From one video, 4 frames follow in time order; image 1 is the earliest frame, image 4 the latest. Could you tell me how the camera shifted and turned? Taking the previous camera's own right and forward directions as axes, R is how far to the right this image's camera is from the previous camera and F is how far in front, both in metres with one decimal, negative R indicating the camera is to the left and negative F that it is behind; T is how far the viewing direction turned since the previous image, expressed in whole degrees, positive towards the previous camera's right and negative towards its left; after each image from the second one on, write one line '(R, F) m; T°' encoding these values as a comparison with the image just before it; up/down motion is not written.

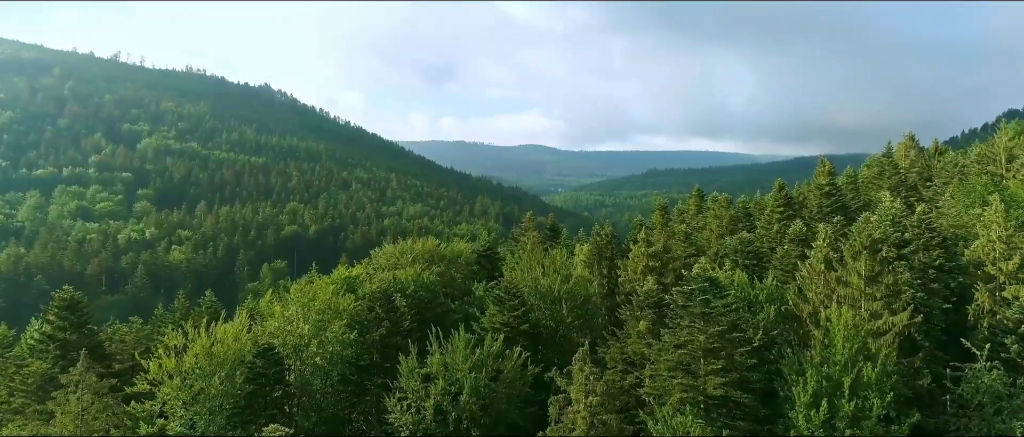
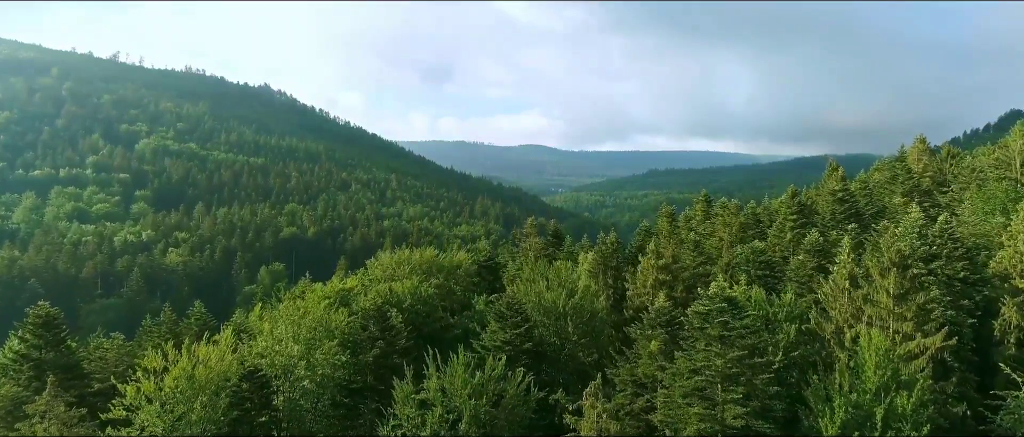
(-0.1, +2.2) m; 0°
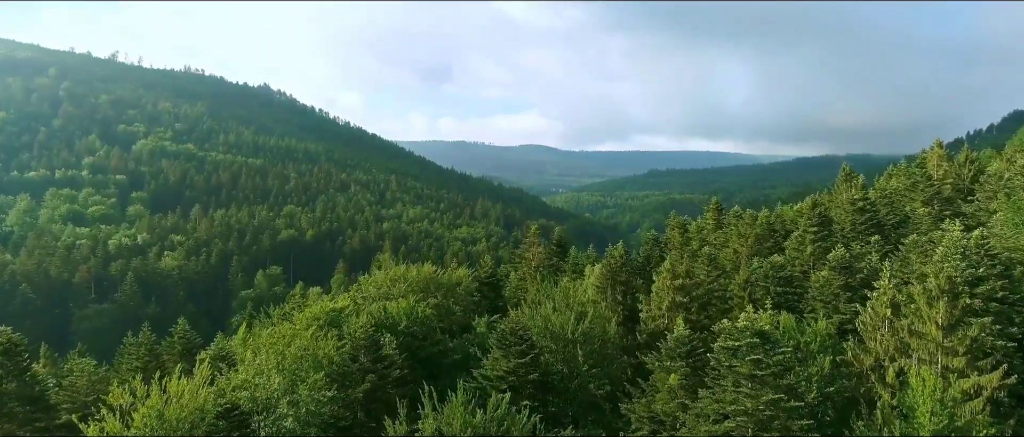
(-0.2, +3.1) m; 0°
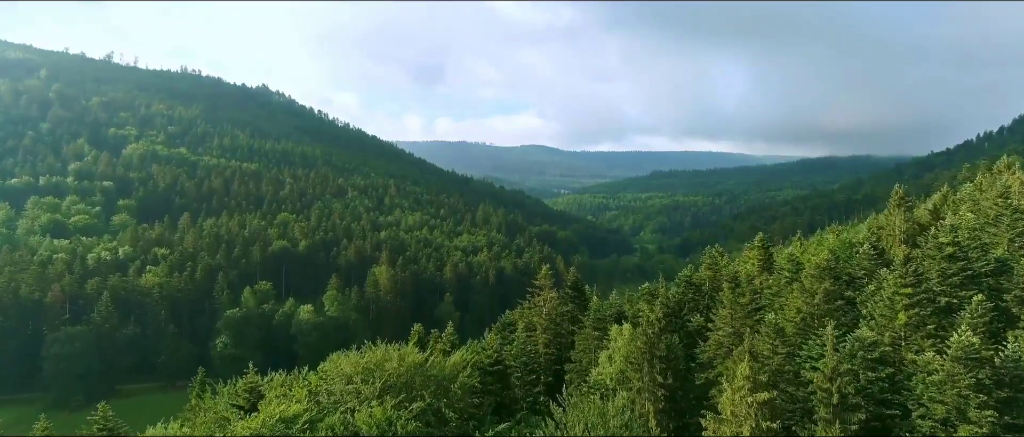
(-0.7, +10.6) m; 0°
